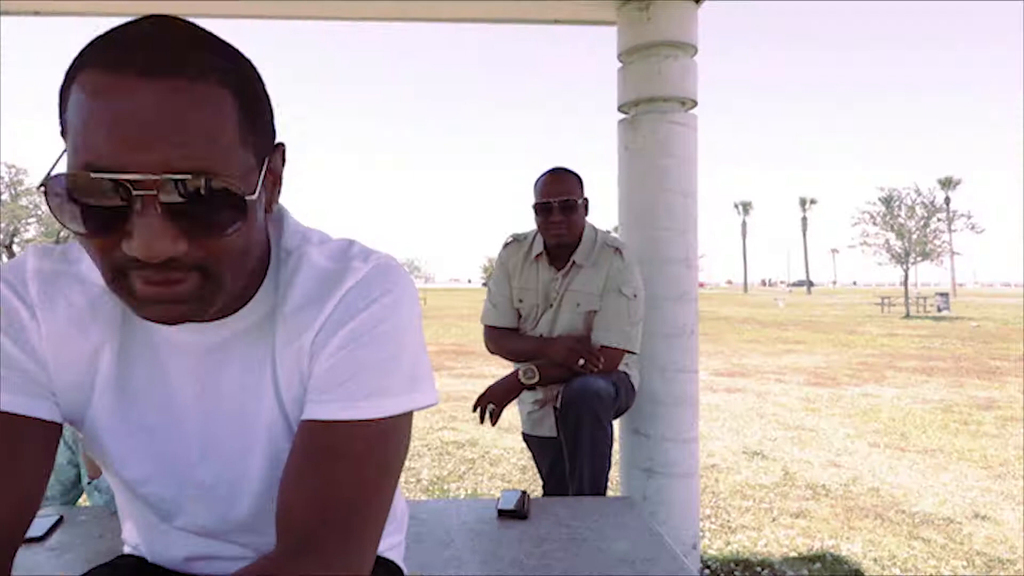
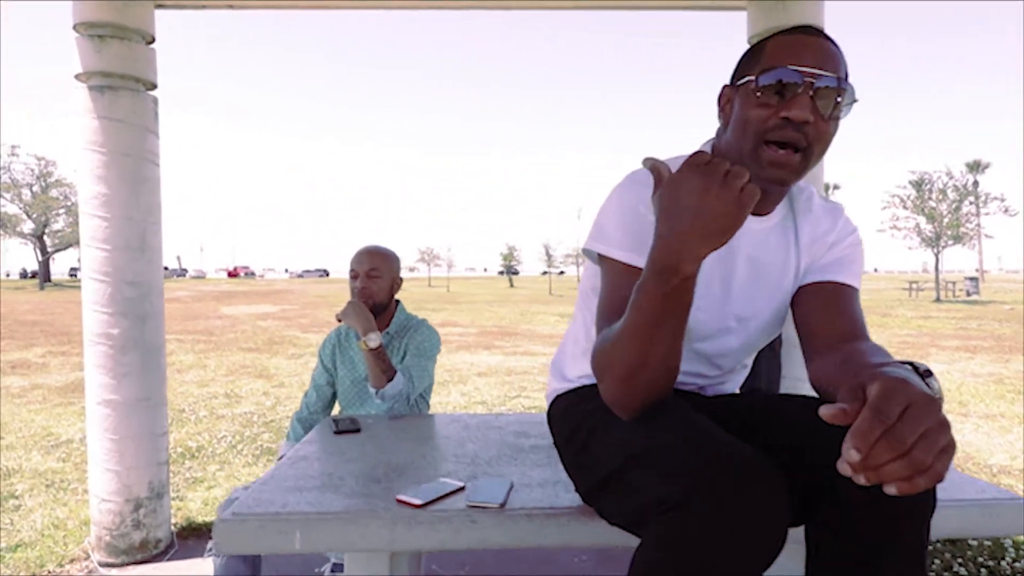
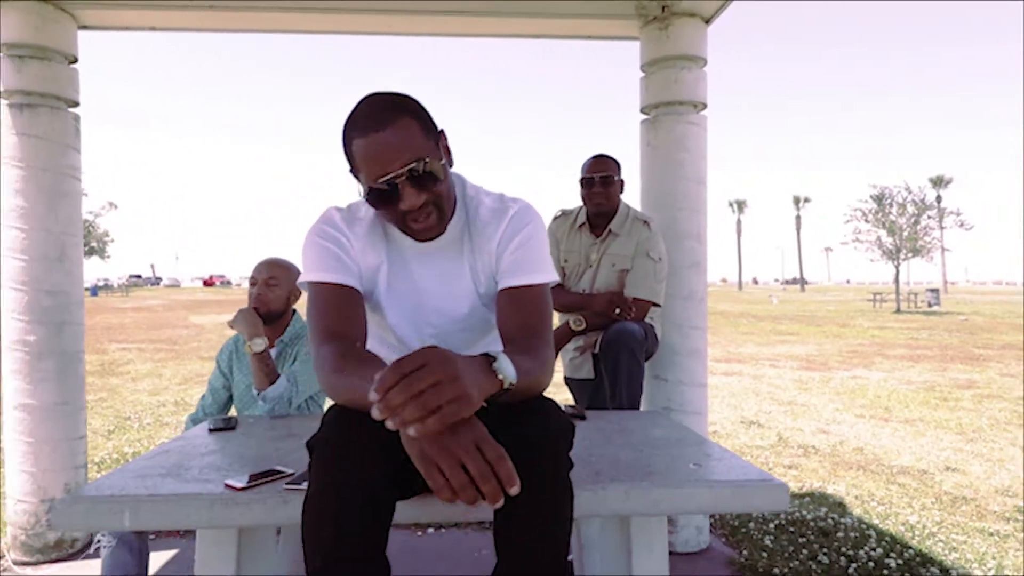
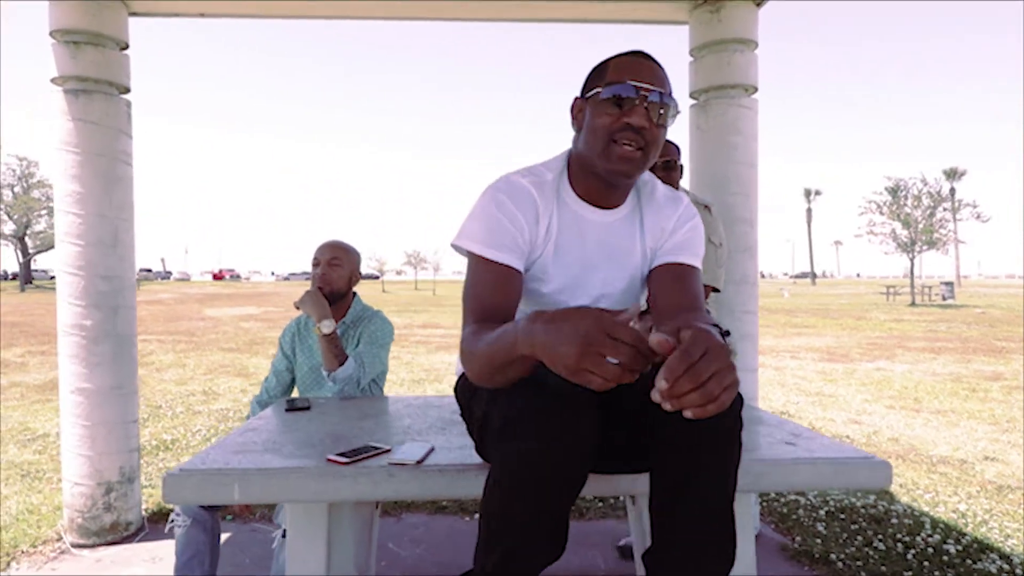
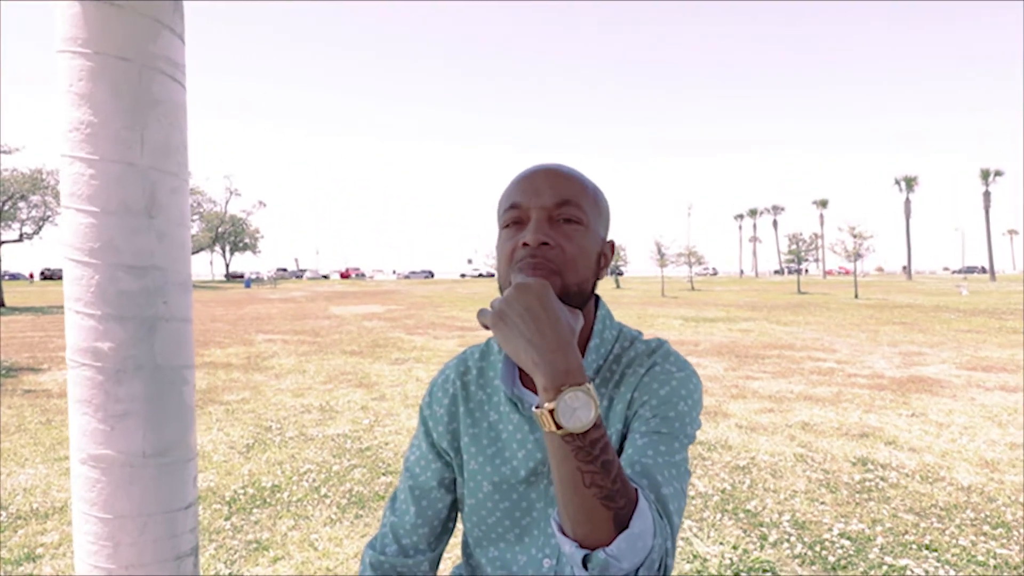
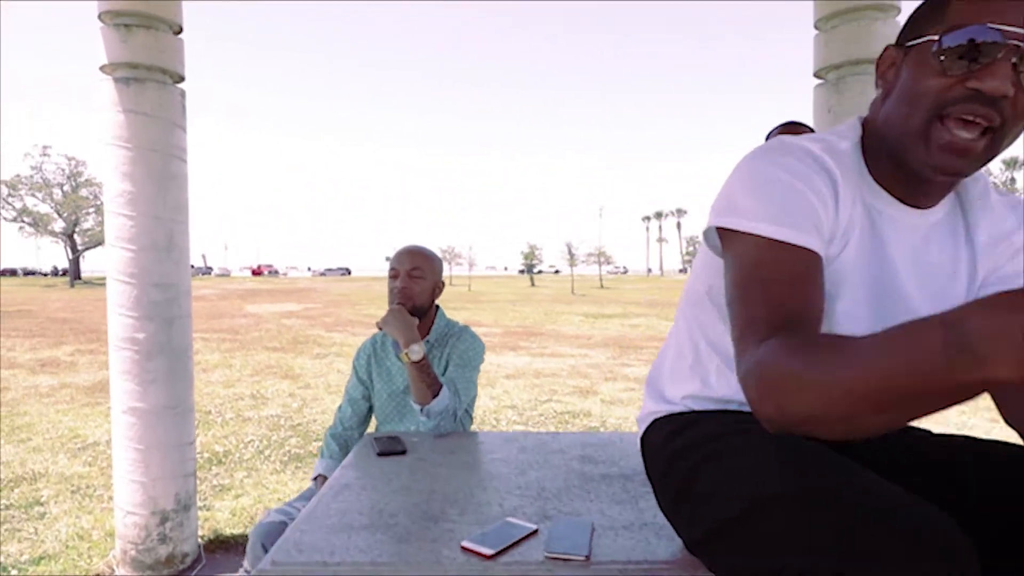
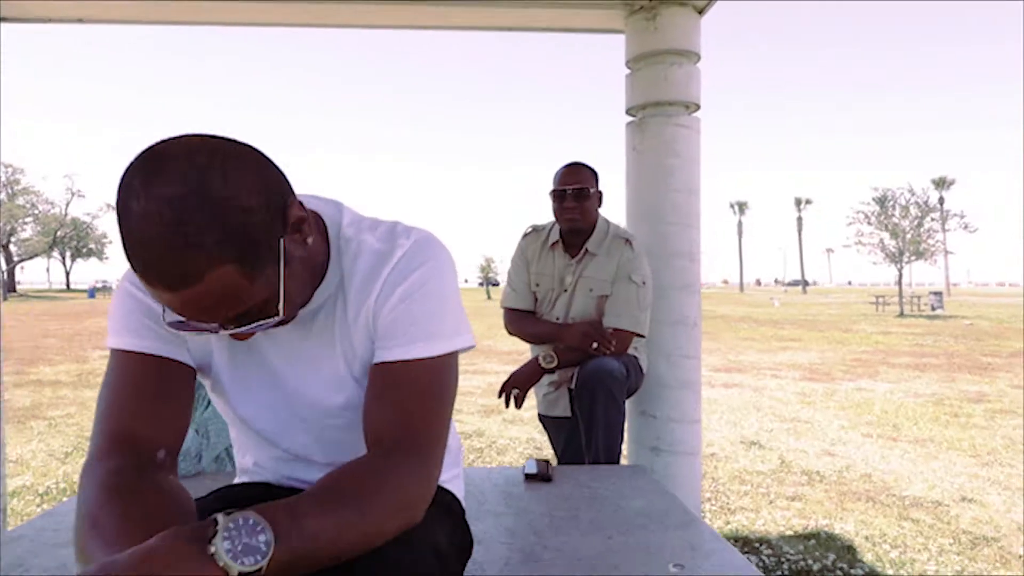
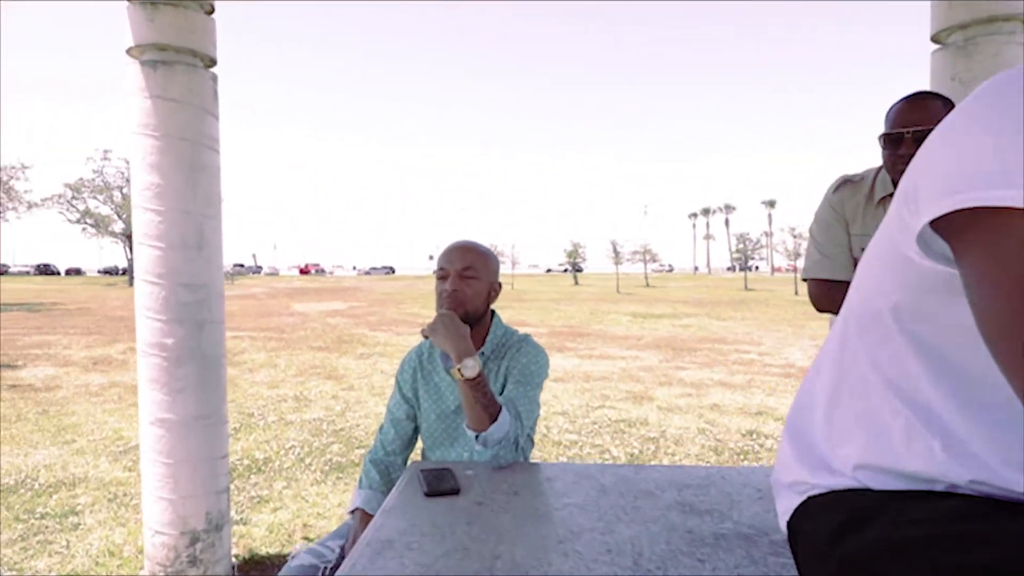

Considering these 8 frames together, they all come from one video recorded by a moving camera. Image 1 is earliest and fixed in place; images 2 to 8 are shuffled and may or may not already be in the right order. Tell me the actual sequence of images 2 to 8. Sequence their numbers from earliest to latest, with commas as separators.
7, 3, 4, 2, 6, 8, 5
